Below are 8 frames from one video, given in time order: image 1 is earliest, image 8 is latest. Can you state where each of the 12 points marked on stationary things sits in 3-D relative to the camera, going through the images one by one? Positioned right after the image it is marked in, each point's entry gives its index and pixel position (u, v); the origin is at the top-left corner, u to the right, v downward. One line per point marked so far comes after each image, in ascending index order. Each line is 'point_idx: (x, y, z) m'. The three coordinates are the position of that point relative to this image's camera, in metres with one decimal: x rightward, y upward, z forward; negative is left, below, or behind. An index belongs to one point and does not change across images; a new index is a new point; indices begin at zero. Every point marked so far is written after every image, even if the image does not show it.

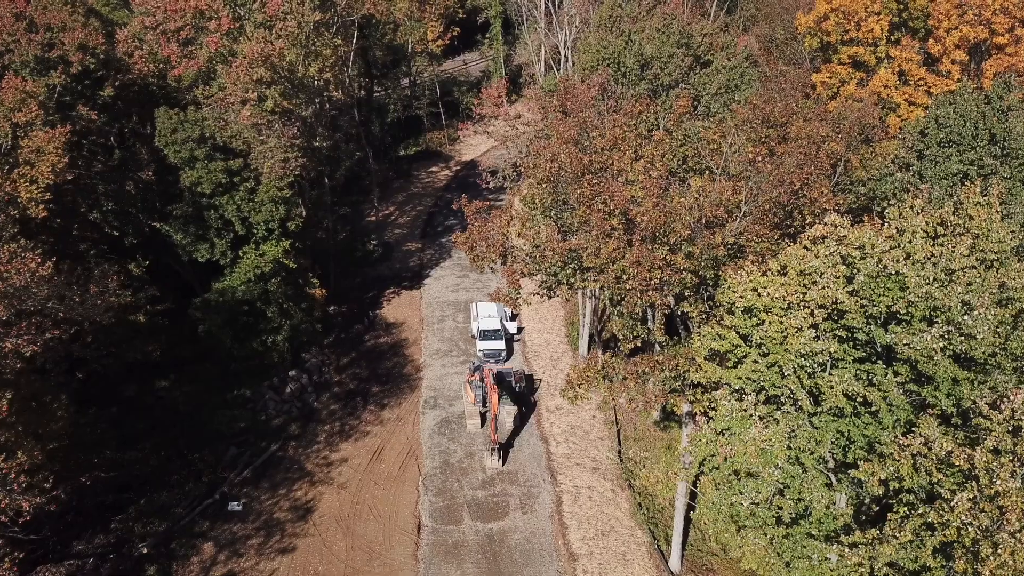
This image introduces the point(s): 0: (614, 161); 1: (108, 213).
0: (+1.8, +2.1, +13.3) m
1: (-10.4, +1.9, +20.3) m
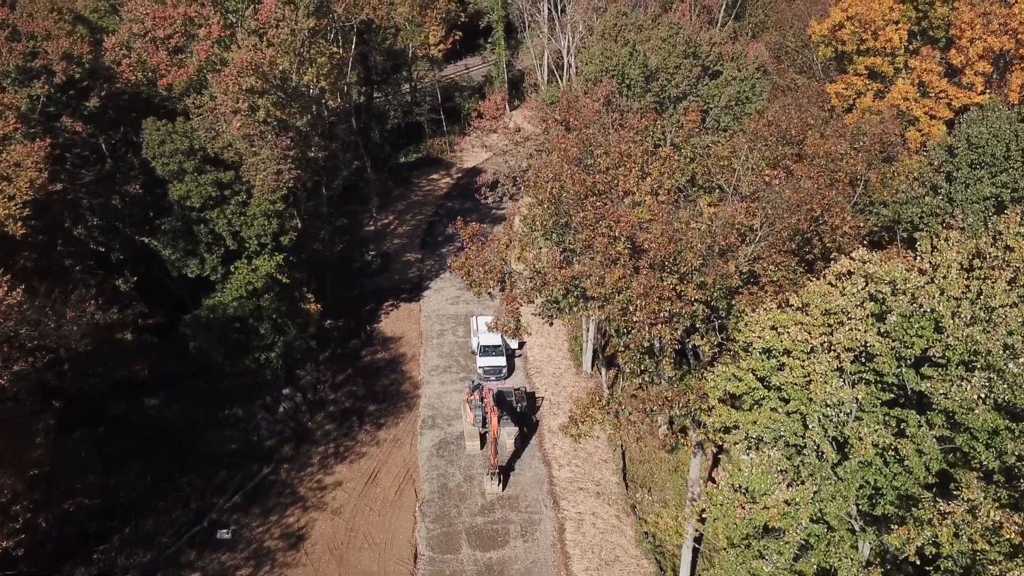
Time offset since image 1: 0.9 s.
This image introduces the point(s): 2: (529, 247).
0: (+1.8, +1.7, +12.5) m
1: (-10.4, +1.5, +19.5) m
2: (+0.3, +0.7, +13.6) m
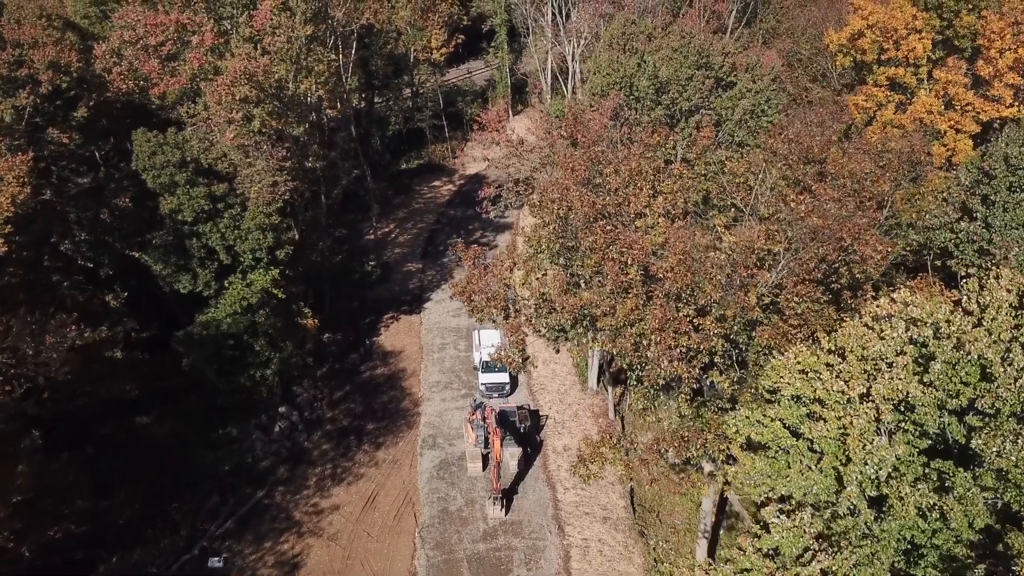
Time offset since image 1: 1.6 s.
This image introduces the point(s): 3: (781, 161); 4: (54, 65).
0: (+1.8, +1.3, +11.8) m
1: (-10.3, +1.1, +18.8) m
2: (+0.4, +0.3, +12.8) m
3: (+4.5, +2.1, +13.1) m
4: (-11.0, +5.3, +18.8) m
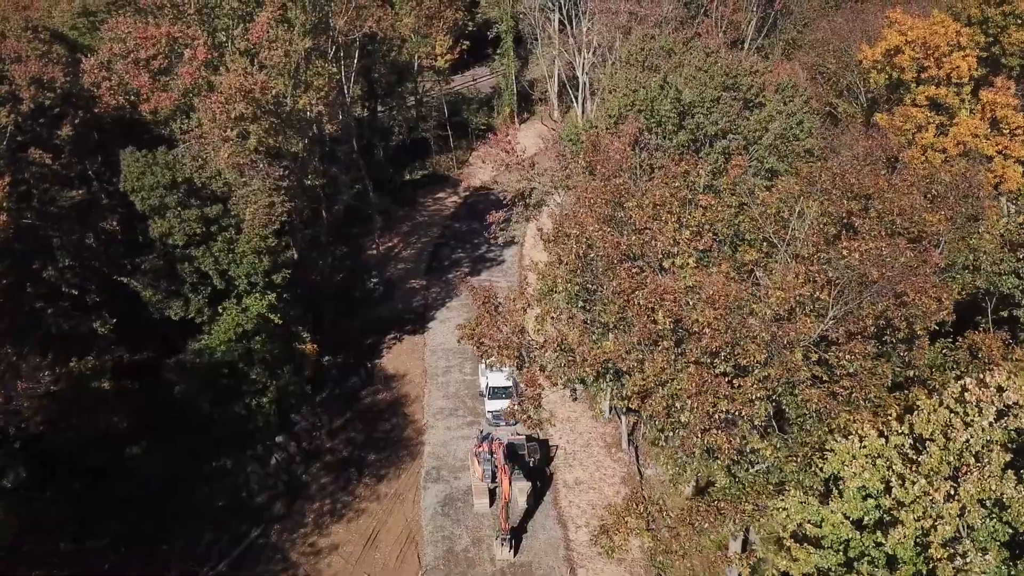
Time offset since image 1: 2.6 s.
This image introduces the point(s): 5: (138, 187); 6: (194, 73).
0: (+2.0, +0.6, +10.7) m
1: (-10.1, +0.4, +17.8) m
2: (+0.6, -0.4, +11.8) m
3: (+4.7, +1.4, +12.0) m
4: (-10.8, +4.7, +17.8) m
5: (-8.6, +2.3, +18.1) m
6: (-7.7, +5.2, +18.9) m
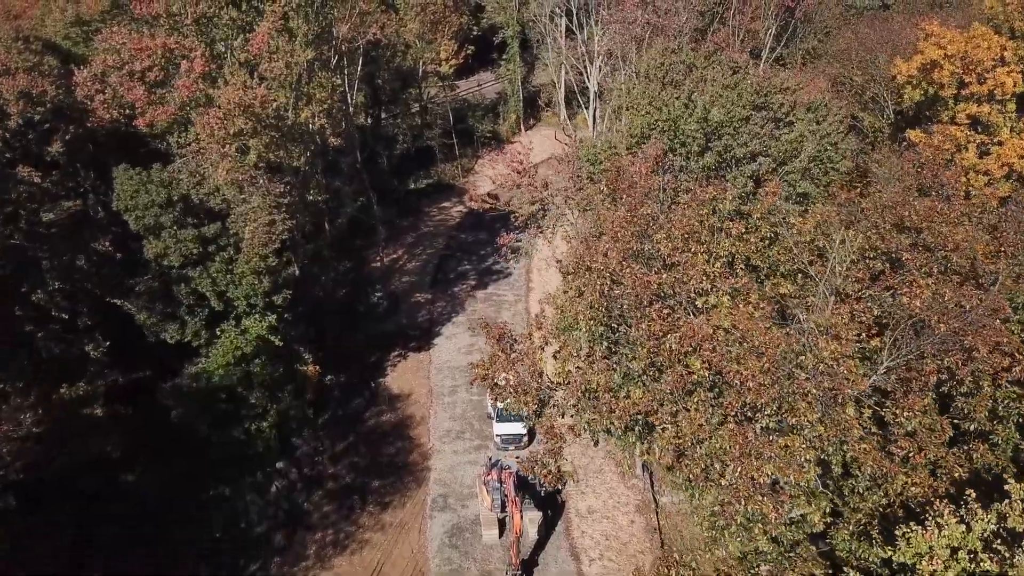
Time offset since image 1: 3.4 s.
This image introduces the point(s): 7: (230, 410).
0: (+2.3, +0.1, +9.8) m
1: (-9.9, -0.1, +16.9) m
2: (+0.8, -0.9, +10.9) m
3: (+4.9, +0.9, +11.2) m
4: (-10.5, +4.2, +17.0) m
5: (-8.4, +1.8, +17.3) m
6: (-7.4, +4.7, +18.1) m
7: (-6.8, -3.0, +19.0) m
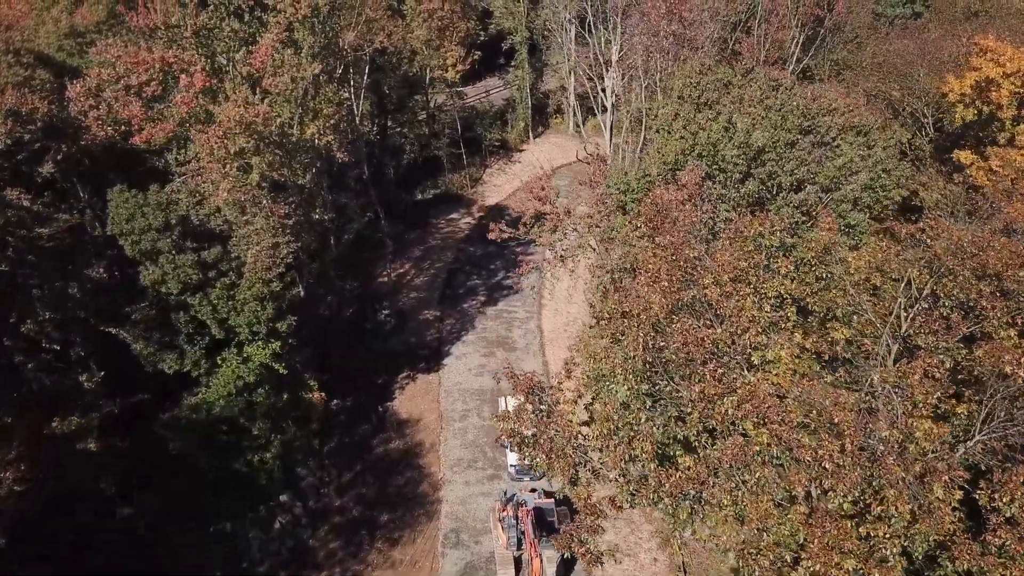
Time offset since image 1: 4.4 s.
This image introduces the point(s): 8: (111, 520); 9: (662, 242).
0: (+2.6, -0.5, +8.8) m
1: (-9.5, -0.7, +16.0) m
2: (+1.2, -1.5, +9.9) m
3: (+5.3, +0.3, +10.1) m
4: (-10.1, +3.6, +16.0) m
5: (-8.0, +1.2, +16.3) m
6: (-7.0, +4.1, +17.1) m
7: (-6.4, -3.6, +18.0) m
8: (-9.0, -5.4, +17.3) m
9: (+2.1, +0.7, +11.0) m
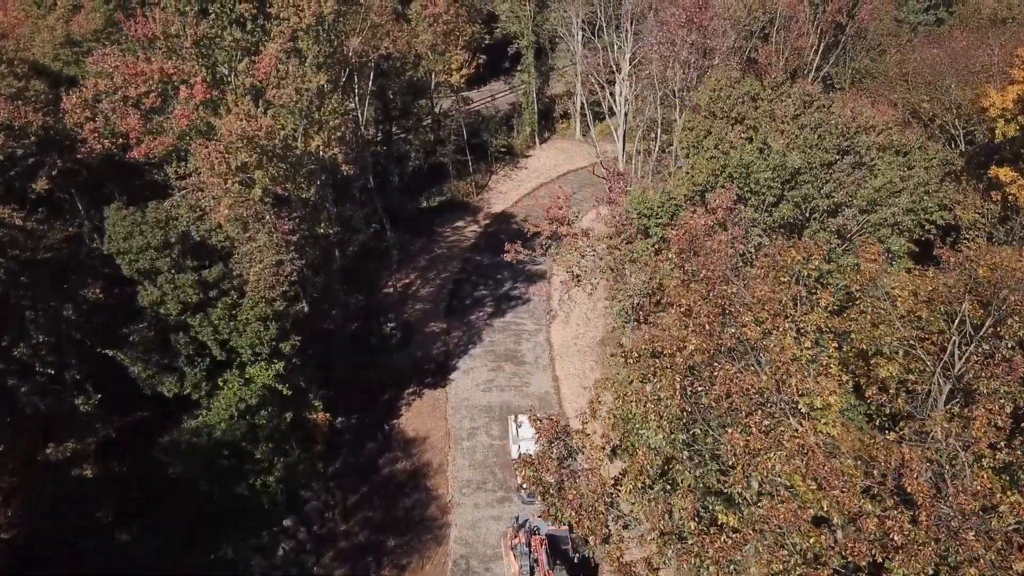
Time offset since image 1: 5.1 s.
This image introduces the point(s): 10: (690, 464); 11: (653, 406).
0: (+2.9, -0.9, +8.1) m
1: (-9.2, -1.1, +15.3) m
2: (+1.4, -1.9, +9.2) m
3: (+5.6, -0.1, +9.4) m
4: (-9.8, +3.2, +15.3) m
5: (-7.7, +0.8, +15.6) m
6: (-6.7, +3.7, +16.4) m
7: (-6.2, -4.0, +17.3) m
8: (-8.7, -5.8, +16.7) m
9: (+2.3, +0.3, +10.3) m
10: (+1.9, -1.9, +8.7) m
11: (+1.6, -1.3, +8.7) m
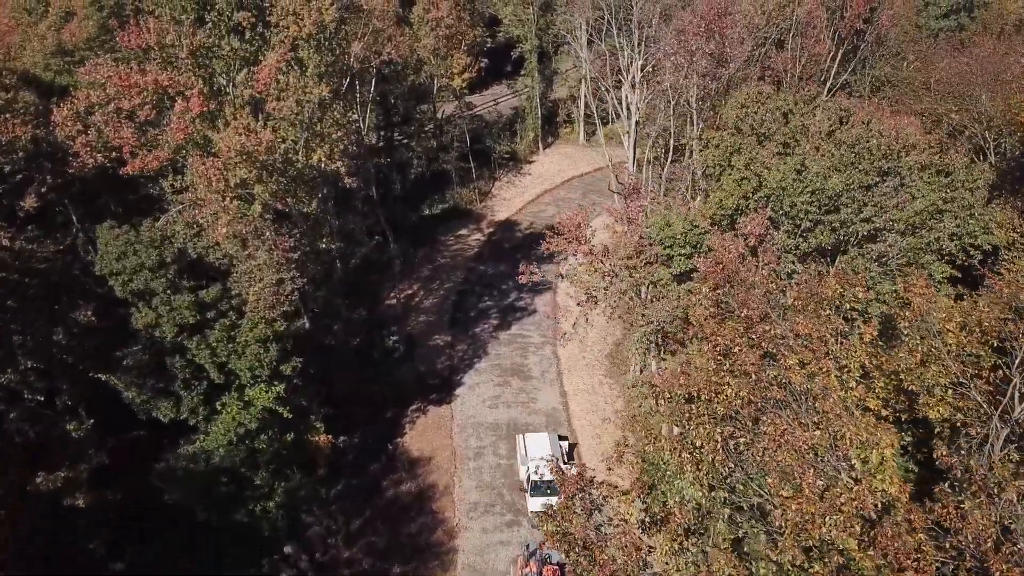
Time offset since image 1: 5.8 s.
0: (+3.1, -1.3, +7.4) m
1: (-9.0, -1.5, +14.6) m
2: (+1.7, -2.3, +8.5) m
3: (+5.8, -0.5, +8.7) m
4: (-9.6, +2.7, +14.6) m
5: (-7.5, +0.4, +14.9) m
6: (-6.5, +3.2, +15.7) m
7: (-5.9, -4.4, +16.5) m
8: (-8.5, -6.2, +15.9) m
9: (+2.6, -0.1, +9.6) m
10: (+2.2, -2.3, +8.0) m
11: (+1.8, -1.7, +8.0) m
